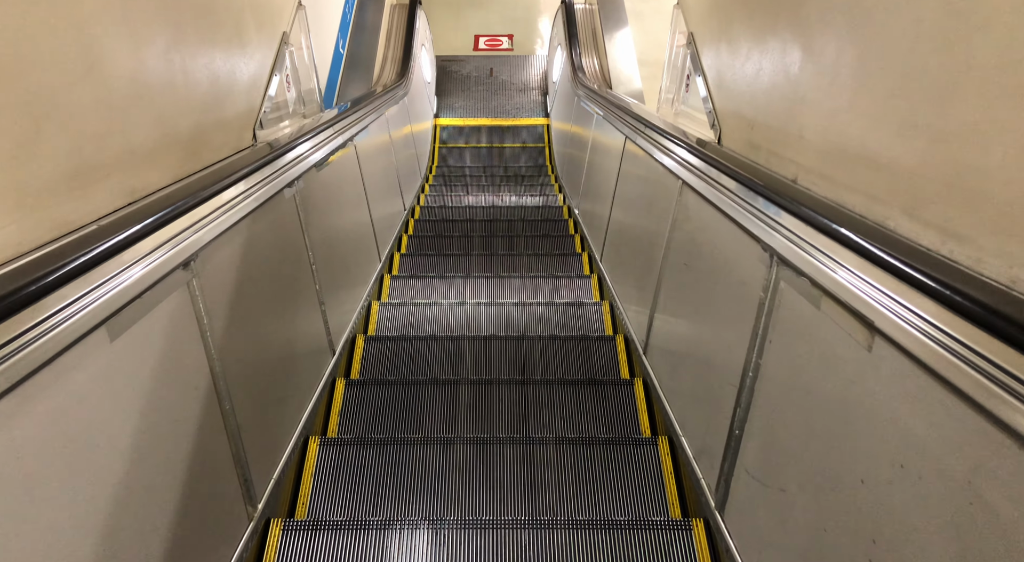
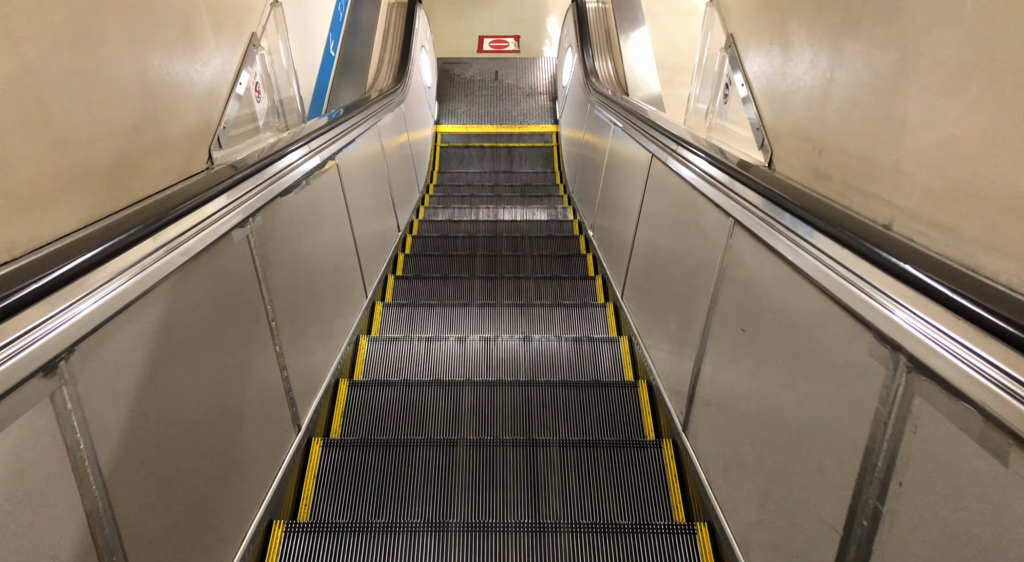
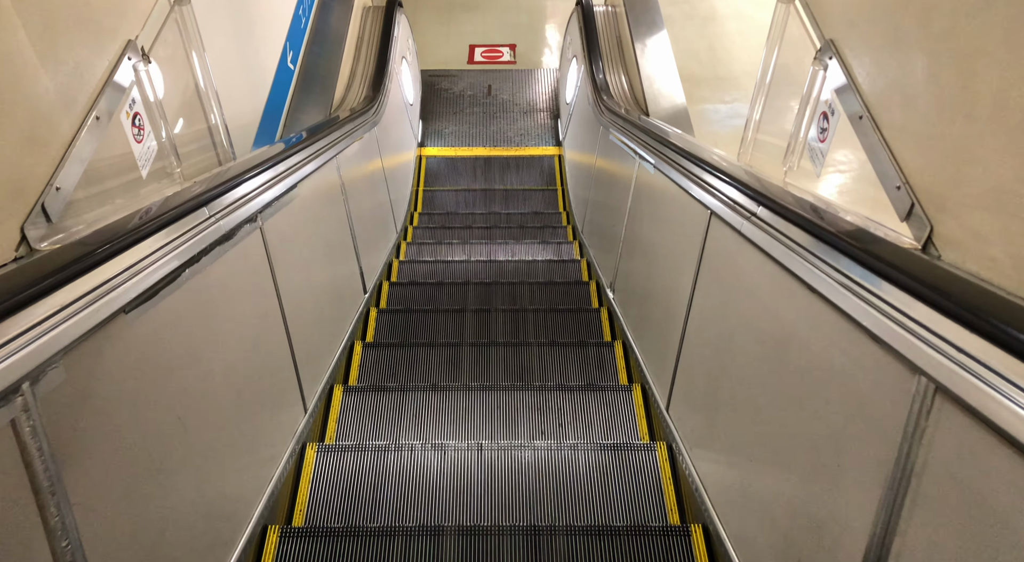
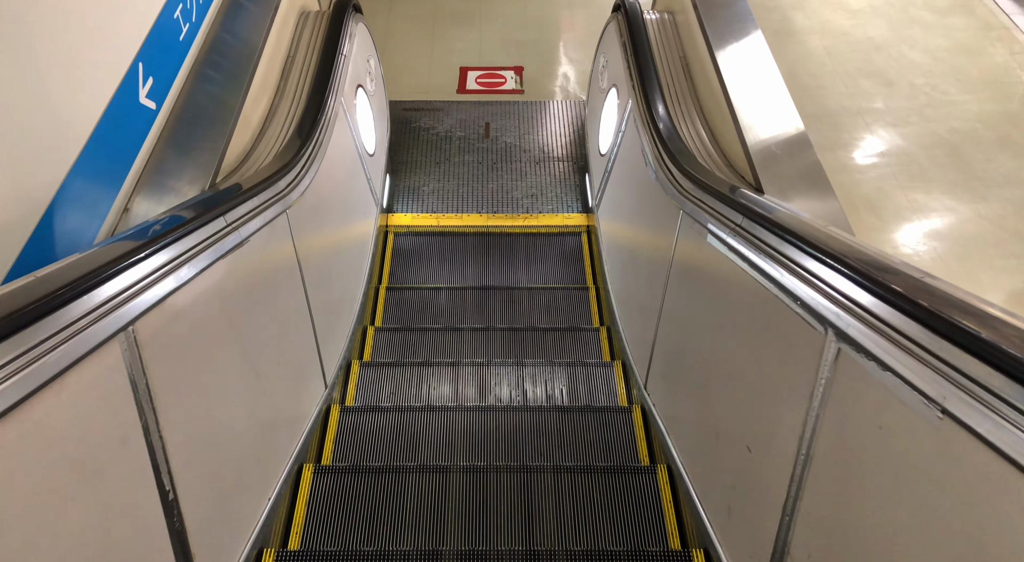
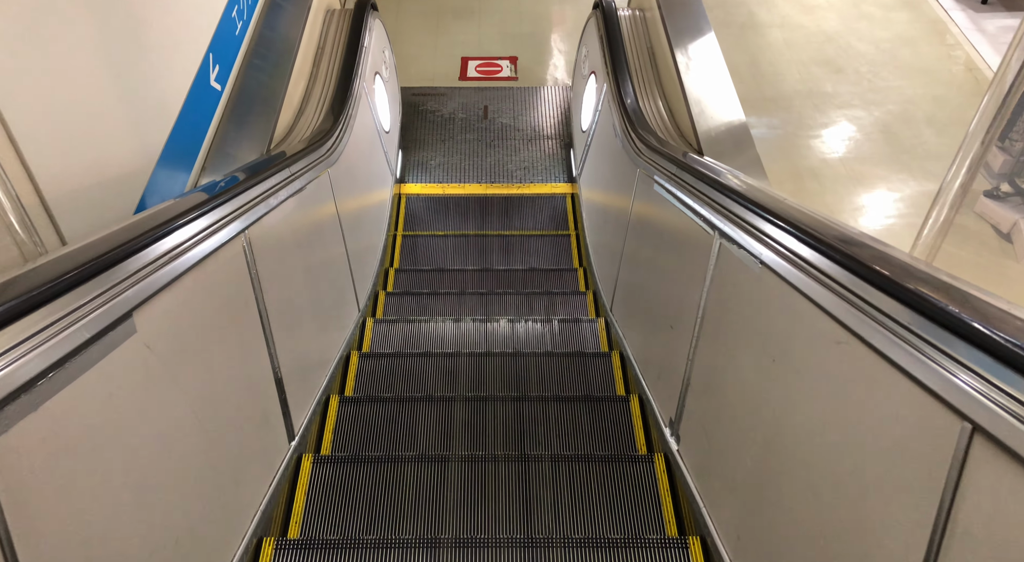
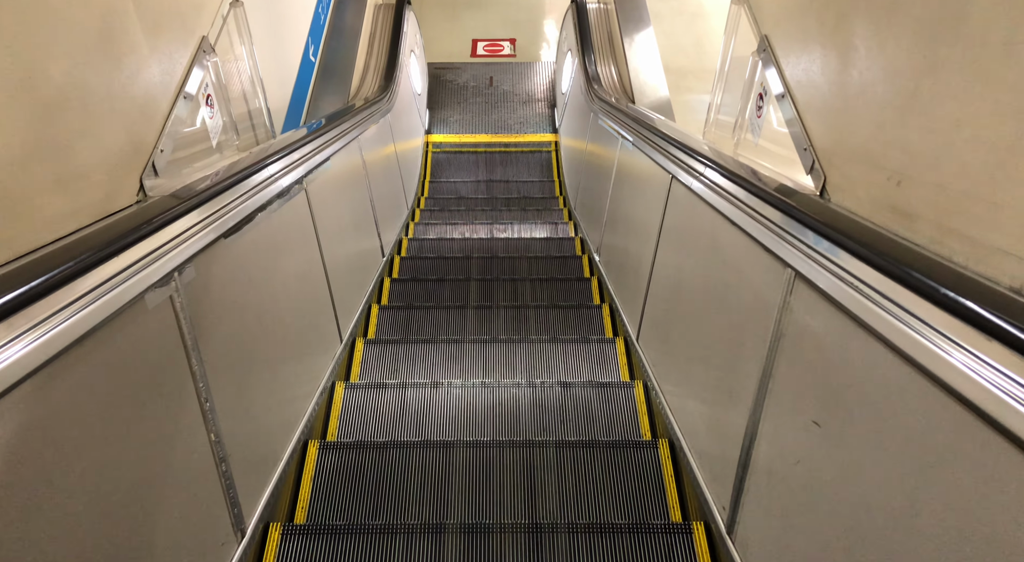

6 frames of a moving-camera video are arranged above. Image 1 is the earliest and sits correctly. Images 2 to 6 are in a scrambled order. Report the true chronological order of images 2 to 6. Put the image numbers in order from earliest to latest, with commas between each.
2, 6, 3, 5, 4
